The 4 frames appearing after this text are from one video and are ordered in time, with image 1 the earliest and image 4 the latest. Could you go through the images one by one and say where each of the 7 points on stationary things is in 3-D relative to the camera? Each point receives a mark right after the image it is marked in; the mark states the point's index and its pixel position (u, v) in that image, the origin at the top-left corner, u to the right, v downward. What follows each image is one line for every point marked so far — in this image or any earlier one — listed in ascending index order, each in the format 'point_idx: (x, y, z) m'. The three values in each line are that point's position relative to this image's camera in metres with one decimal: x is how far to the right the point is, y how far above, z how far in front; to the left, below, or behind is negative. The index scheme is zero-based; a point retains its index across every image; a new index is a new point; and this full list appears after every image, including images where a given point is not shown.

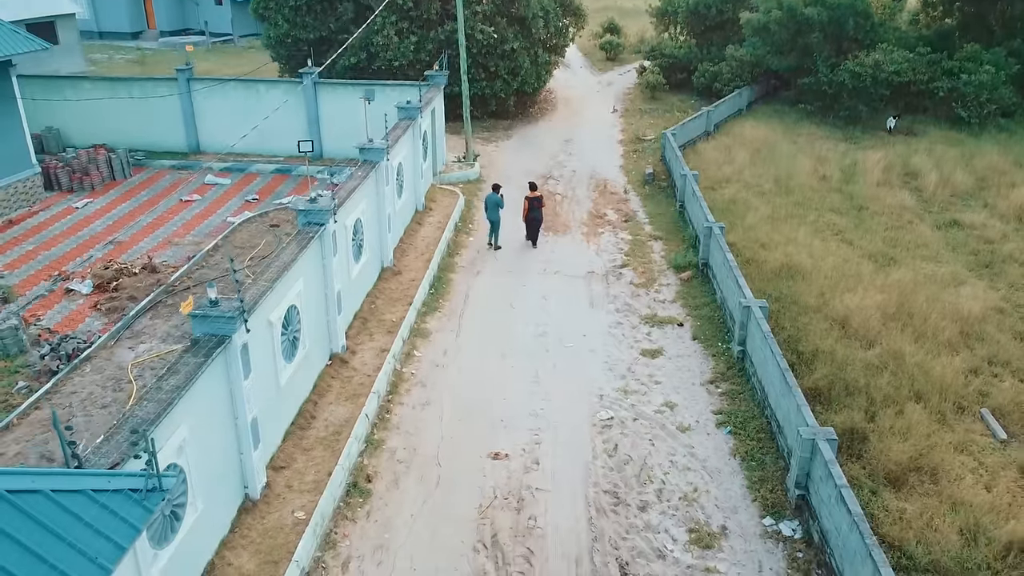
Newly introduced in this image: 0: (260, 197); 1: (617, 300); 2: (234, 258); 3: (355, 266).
0: (-4.8, +1.7, +15.0) m
1: (+1.5, -0.2, +11.4) m
2: (-4.3, +0.5, +12.2) m
3: (-2.0, +0.3, +10.0) m
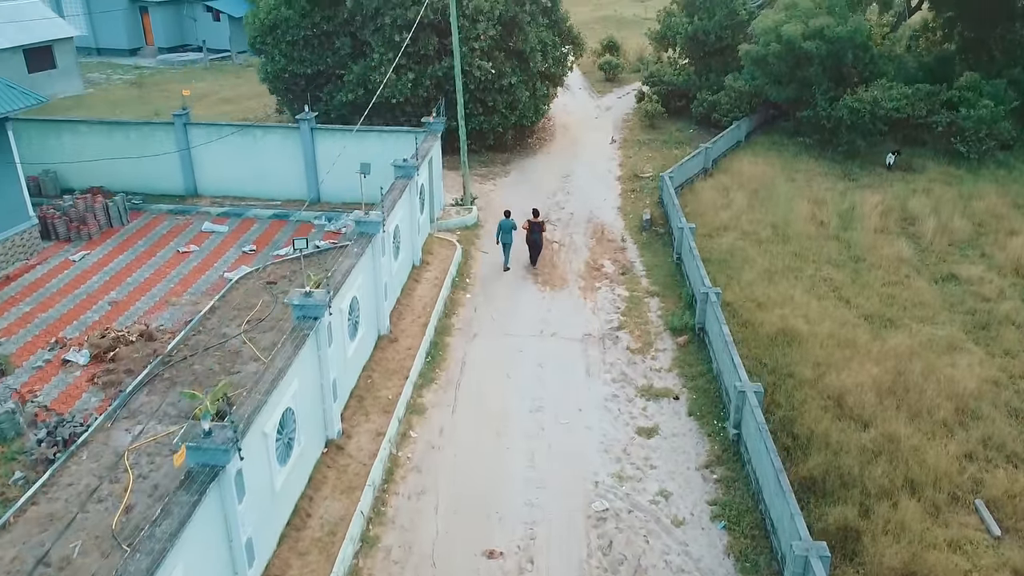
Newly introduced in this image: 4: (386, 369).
0: (-4.9, +0.8, +15.0) m
1: (+1.5, -1.2, +11.4) m
2: (-4.4, -0.5, +12.2) m
3: (-2.1, -0.7, +10.0) m
4: (-1.7, -1.1, +10.8) m
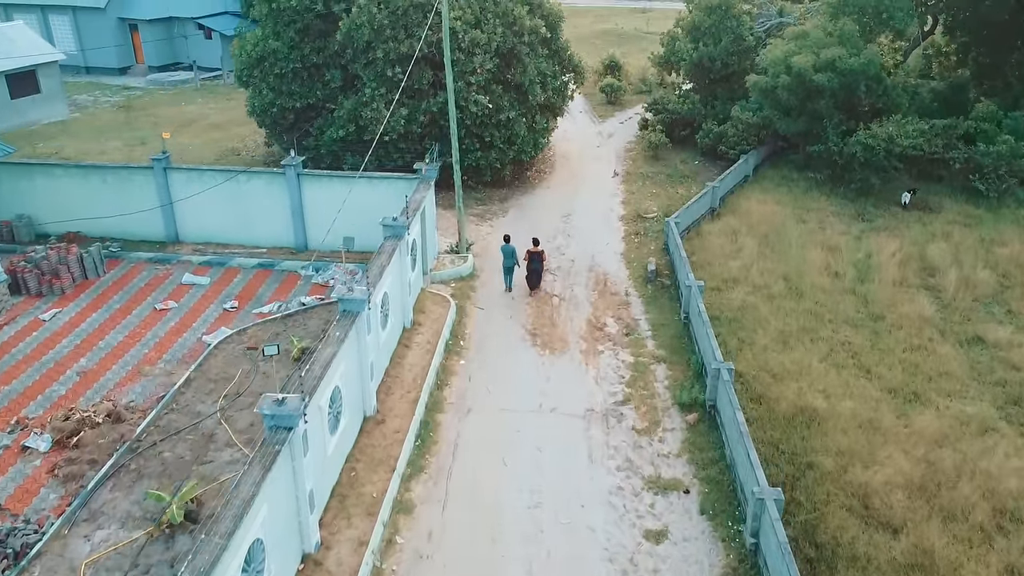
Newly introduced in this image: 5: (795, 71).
0: (-4.9, -0.3, +14.1) m
1: (+1.4, -2.2, +10.5) m
2: (-4.4, -1.6, +11.3) m
3: (-2.1, -1.8, +9.1) m
4: (-1.8, -2.2, +10.0) m
5: (+7.0, +5.3, +19.2) m
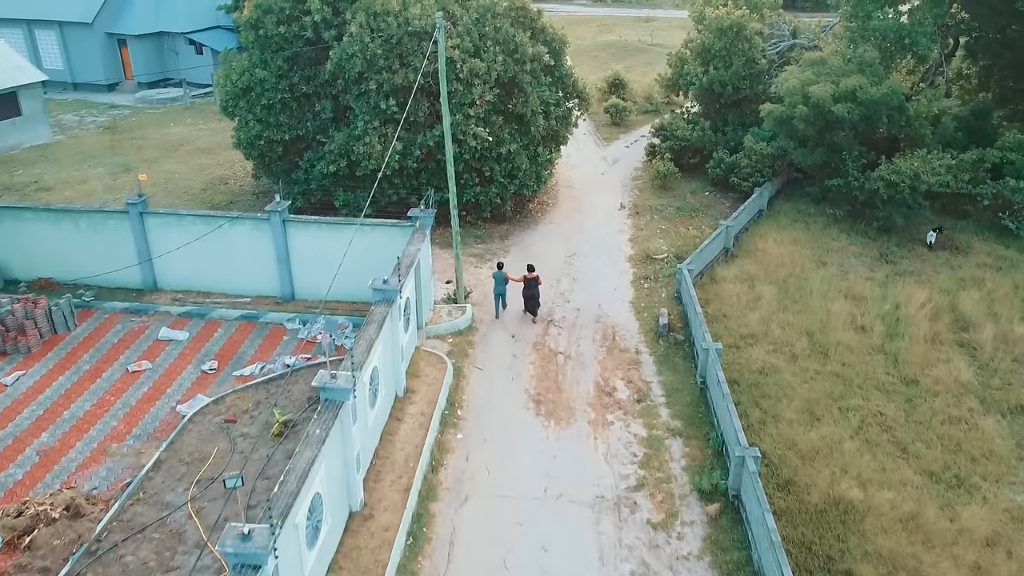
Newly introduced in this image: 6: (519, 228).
0: (-4.9, -1.3, +13.1) m
1: (+1.4, -3.2, +9.4) m
2: (-4.4, -2.6, +10.3) m
3: (-2.1, -2.8, +8.1) m
4: (-1.8, -3.2, +8.9) m
5: (+7.0, +4.4, +18.2) m
6: (+0.2, +1.5, +19.0) m
